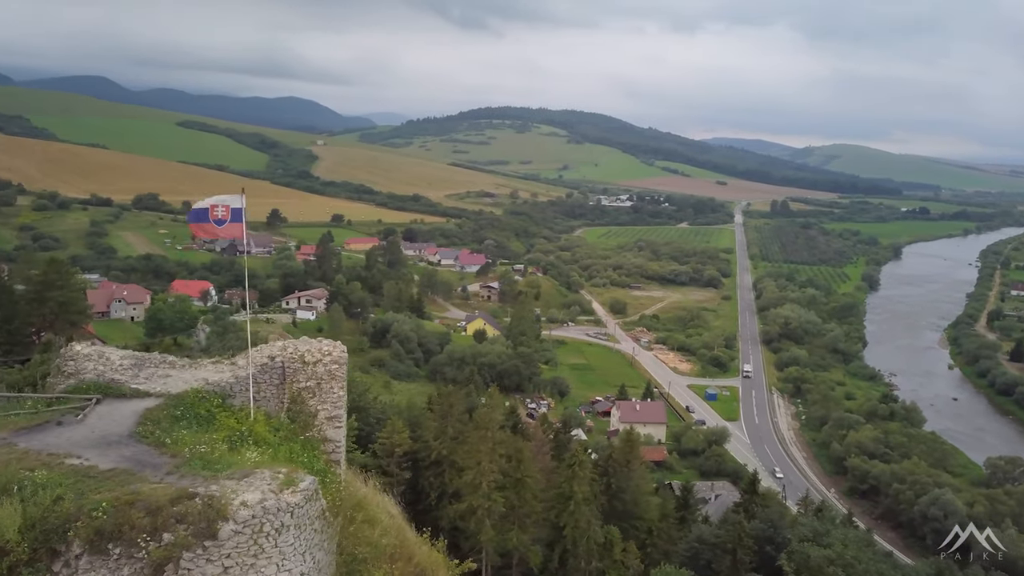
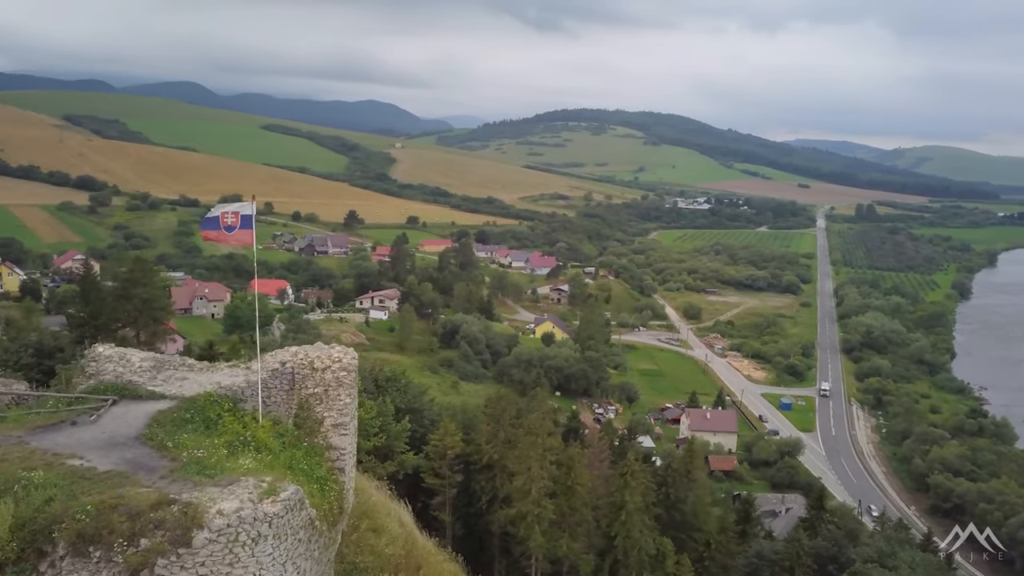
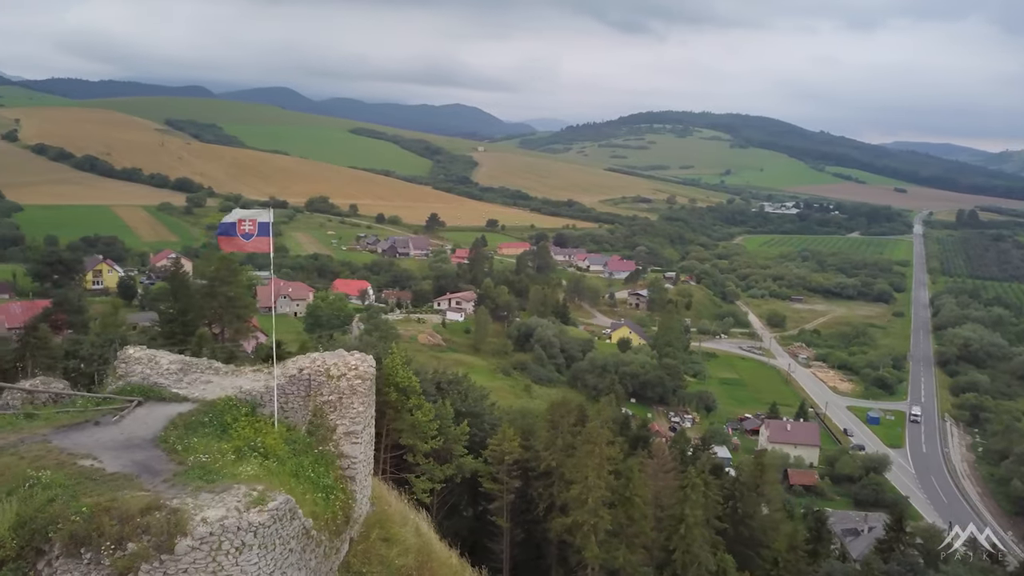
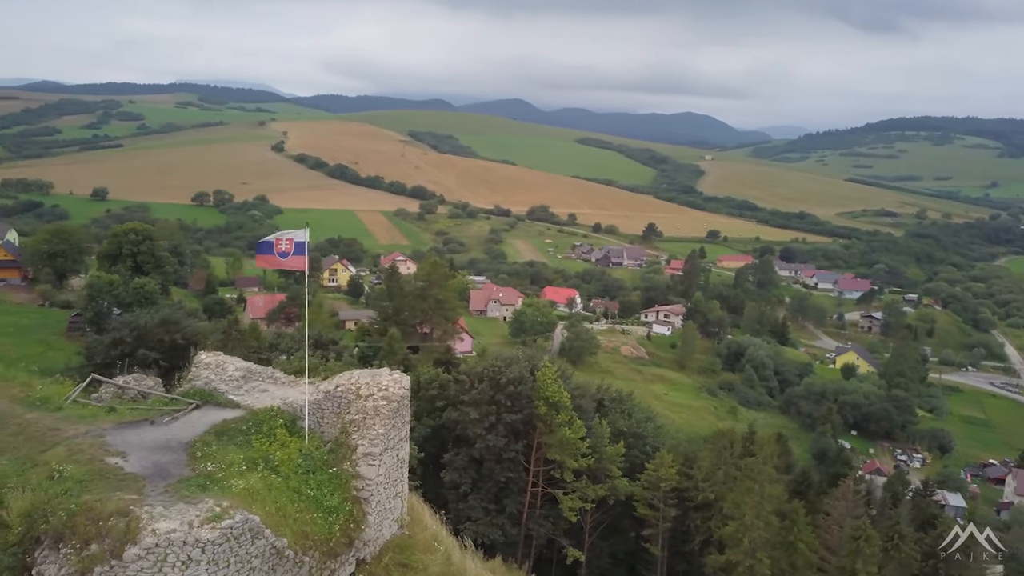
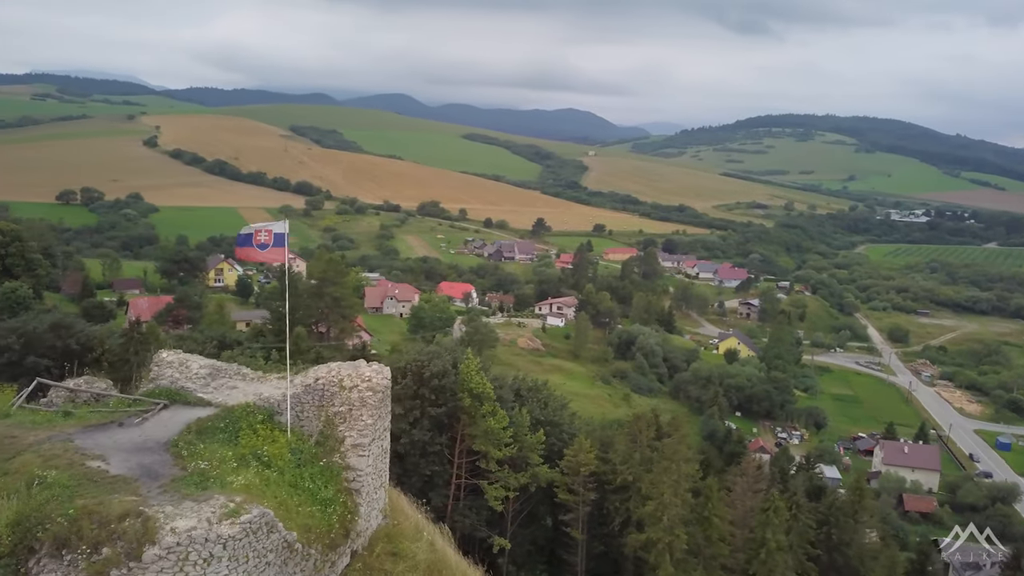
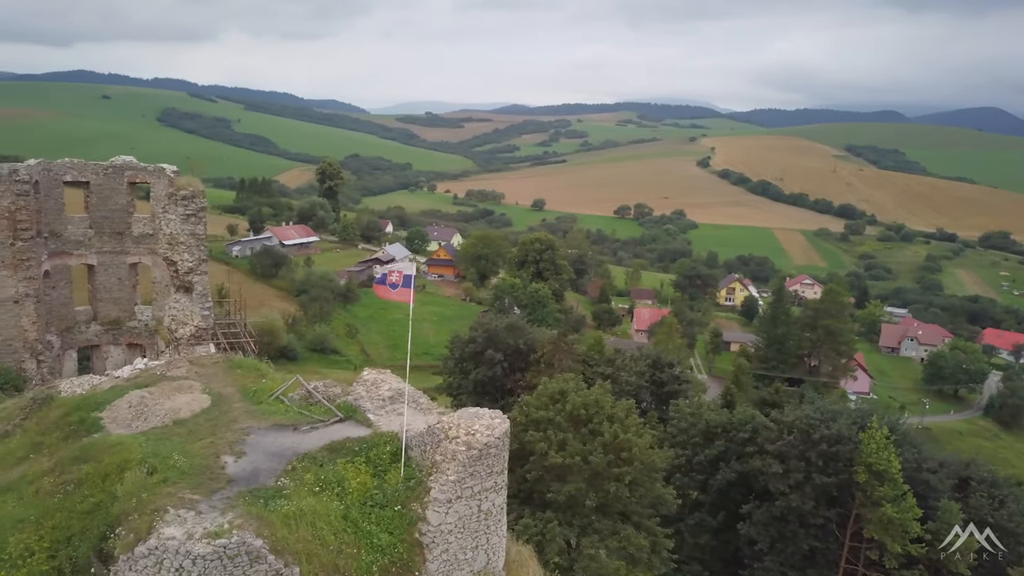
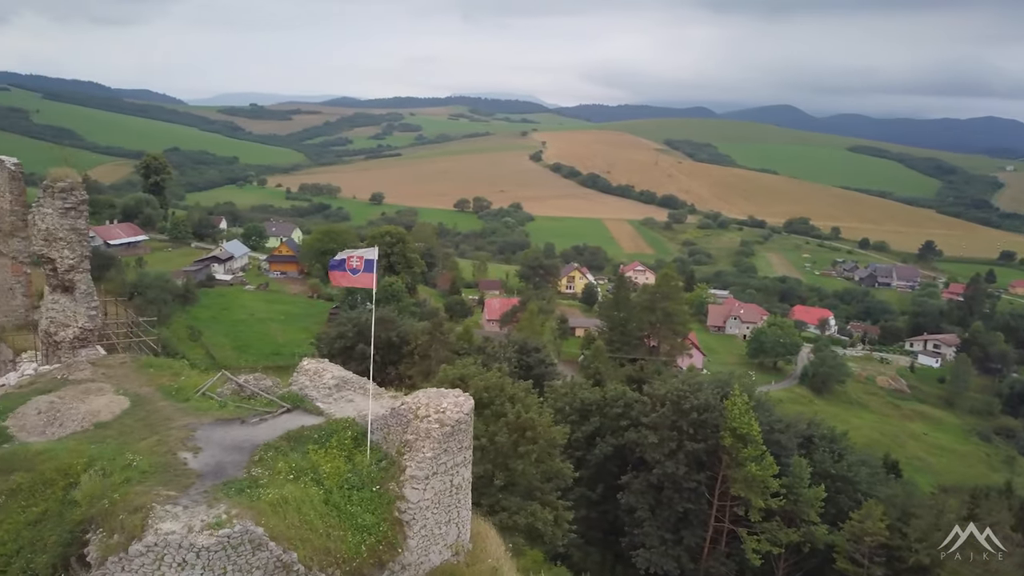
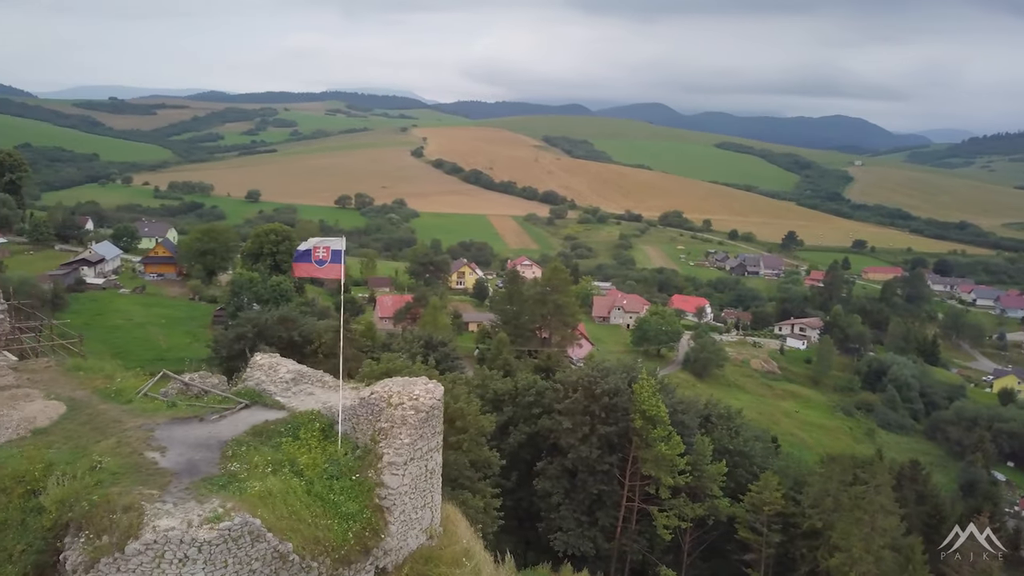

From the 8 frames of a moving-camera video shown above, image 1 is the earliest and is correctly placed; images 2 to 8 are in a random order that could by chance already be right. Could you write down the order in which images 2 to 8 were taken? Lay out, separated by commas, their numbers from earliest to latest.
2, 3, 5, 4, 8, 7, 6
